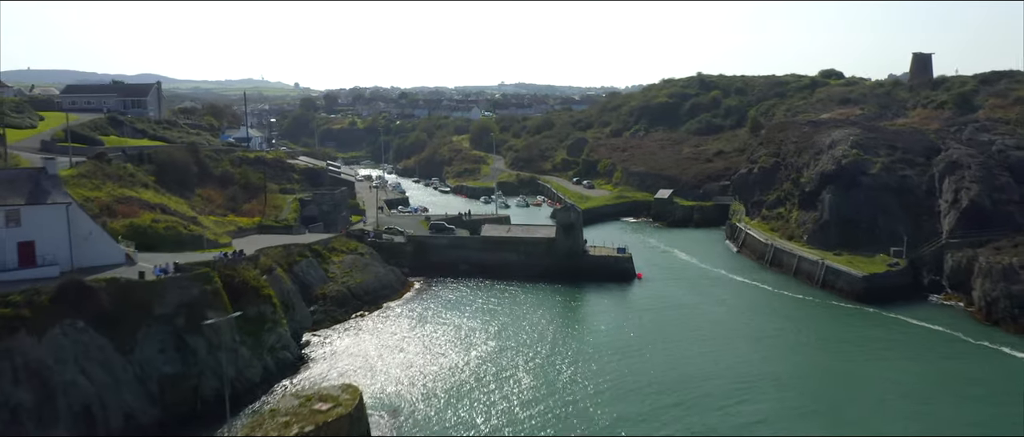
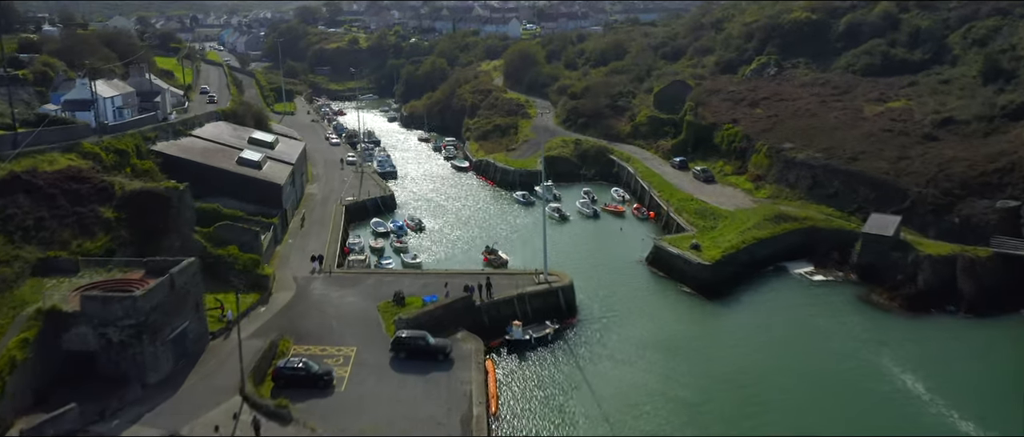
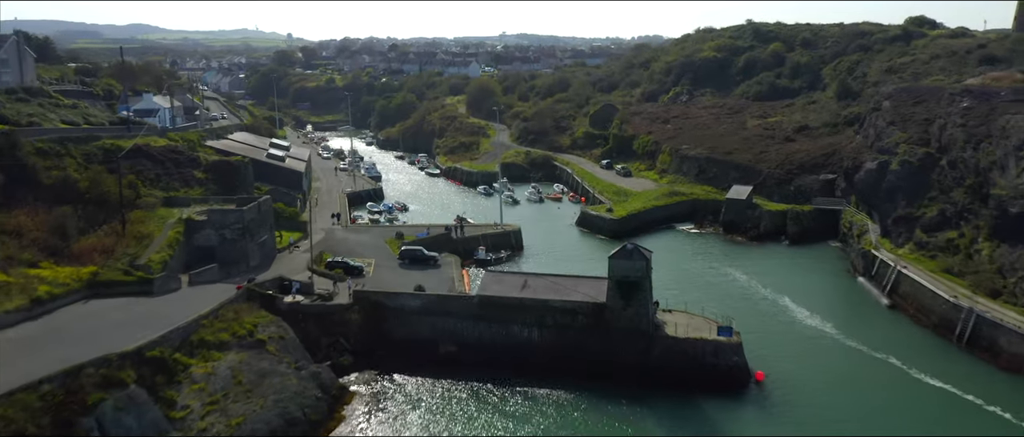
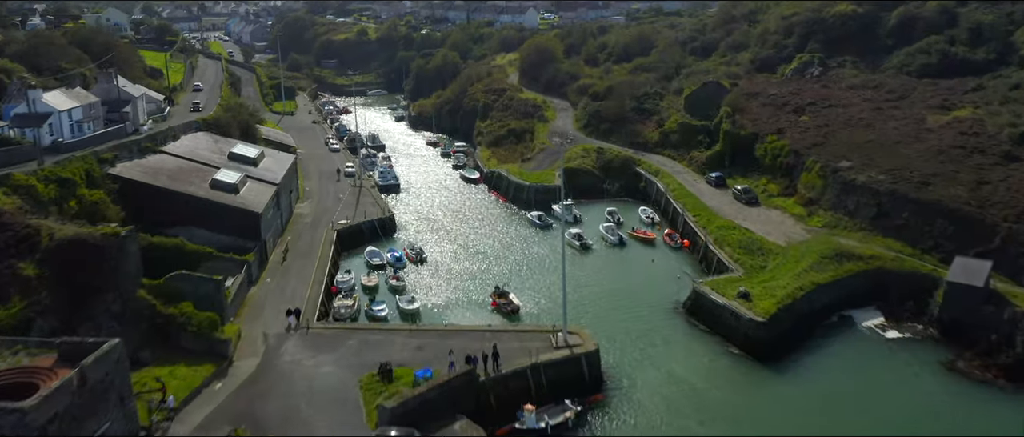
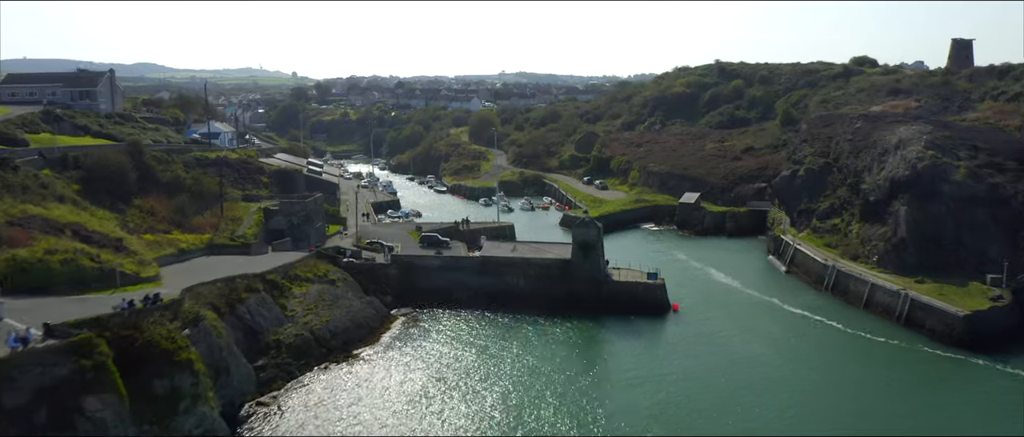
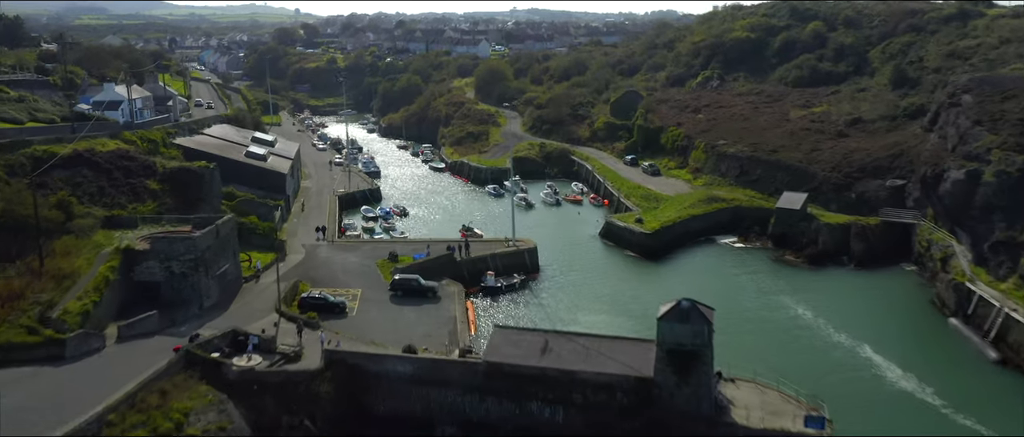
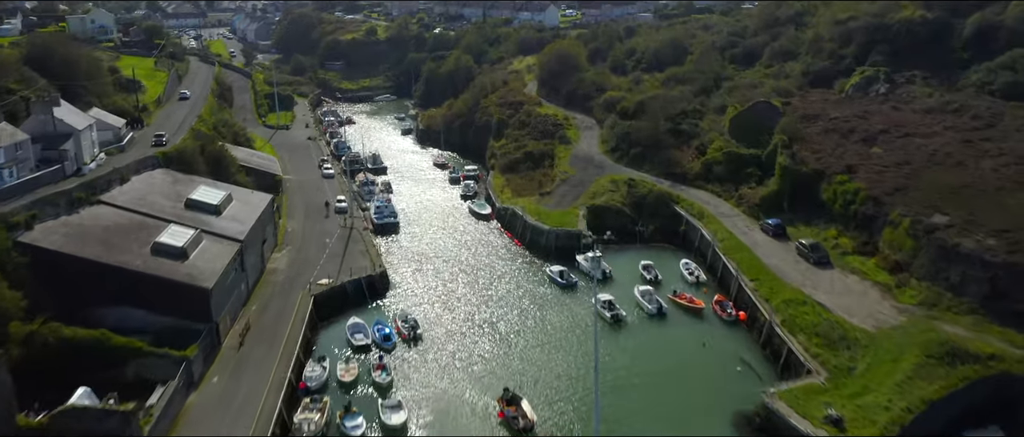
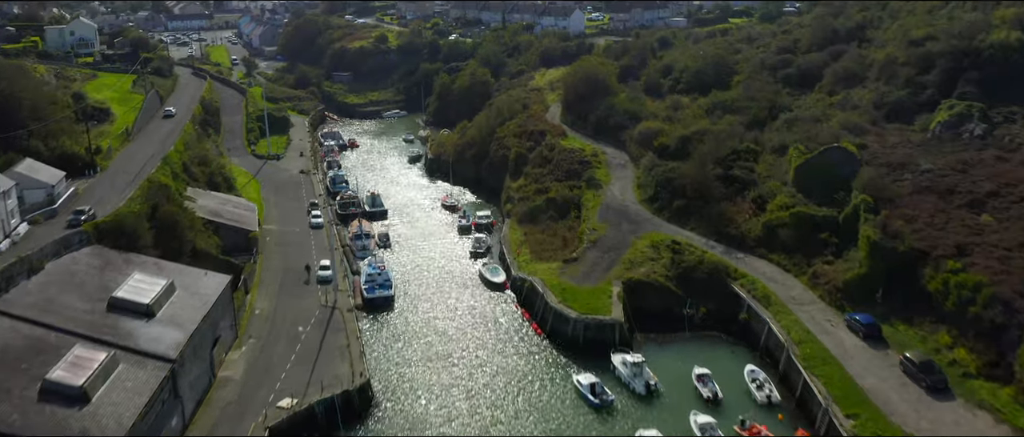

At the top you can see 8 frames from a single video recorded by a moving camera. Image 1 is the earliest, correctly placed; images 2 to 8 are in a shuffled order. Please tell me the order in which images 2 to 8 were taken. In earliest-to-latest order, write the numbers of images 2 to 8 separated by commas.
5, 3, 6, 2, 4, 7, 8
